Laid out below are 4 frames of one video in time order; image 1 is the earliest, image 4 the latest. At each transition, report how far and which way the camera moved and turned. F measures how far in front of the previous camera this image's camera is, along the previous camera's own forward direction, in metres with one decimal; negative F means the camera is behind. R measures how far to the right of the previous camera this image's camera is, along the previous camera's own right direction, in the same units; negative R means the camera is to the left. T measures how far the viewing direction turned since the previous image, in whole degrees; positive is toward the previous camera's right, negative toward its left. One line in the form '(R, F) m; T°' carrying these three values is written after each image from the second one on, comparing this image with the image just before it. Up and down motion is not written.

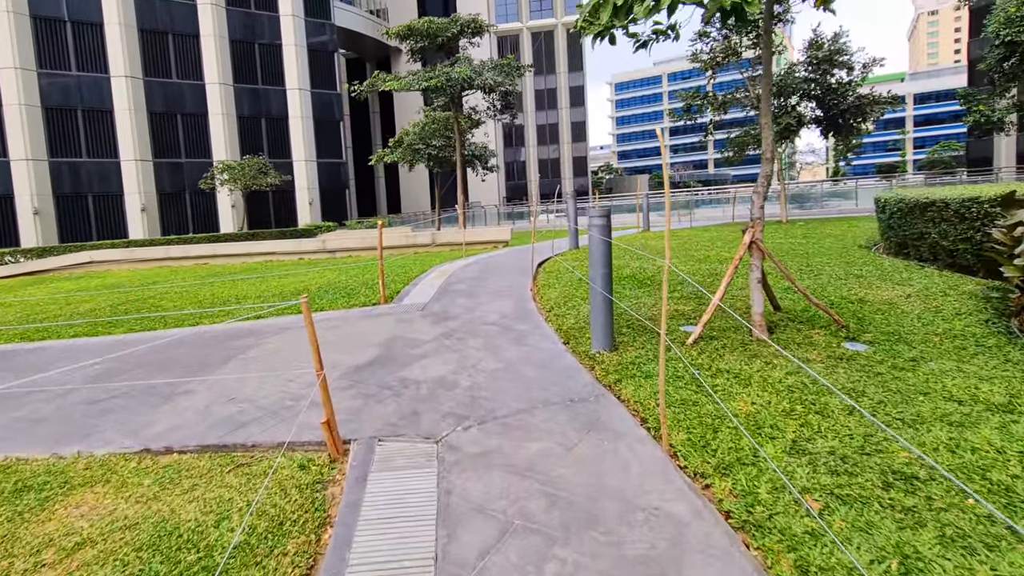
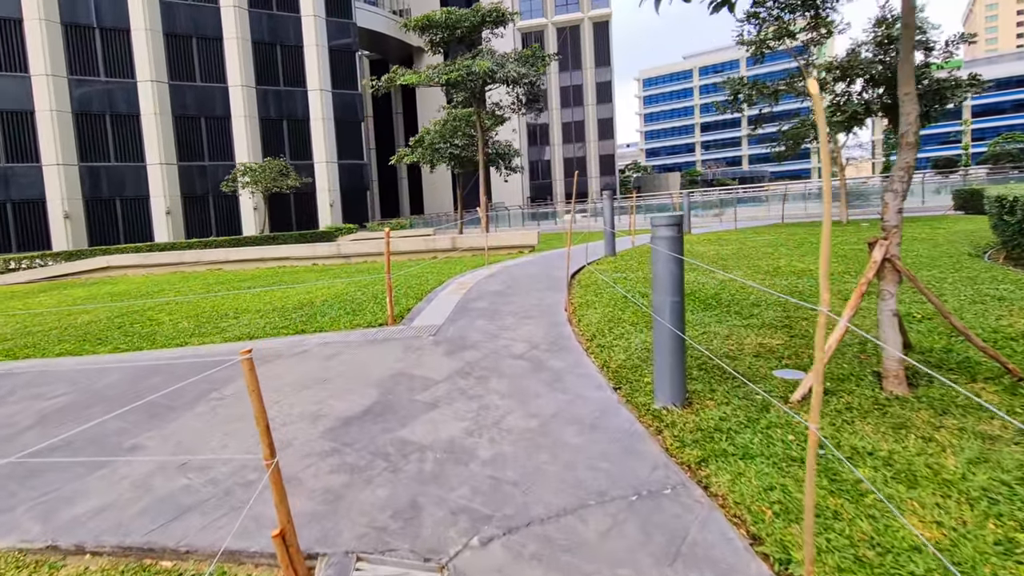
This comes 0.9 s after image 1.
(-0.1, +1.3) m; -3°
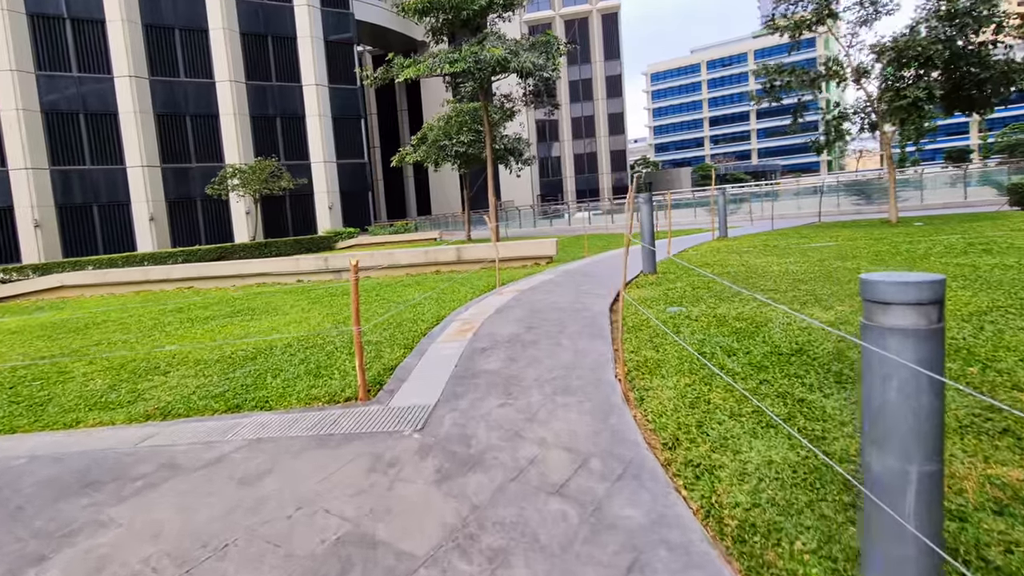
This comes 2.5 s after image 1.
(-0.2, +2.2) m; -1°
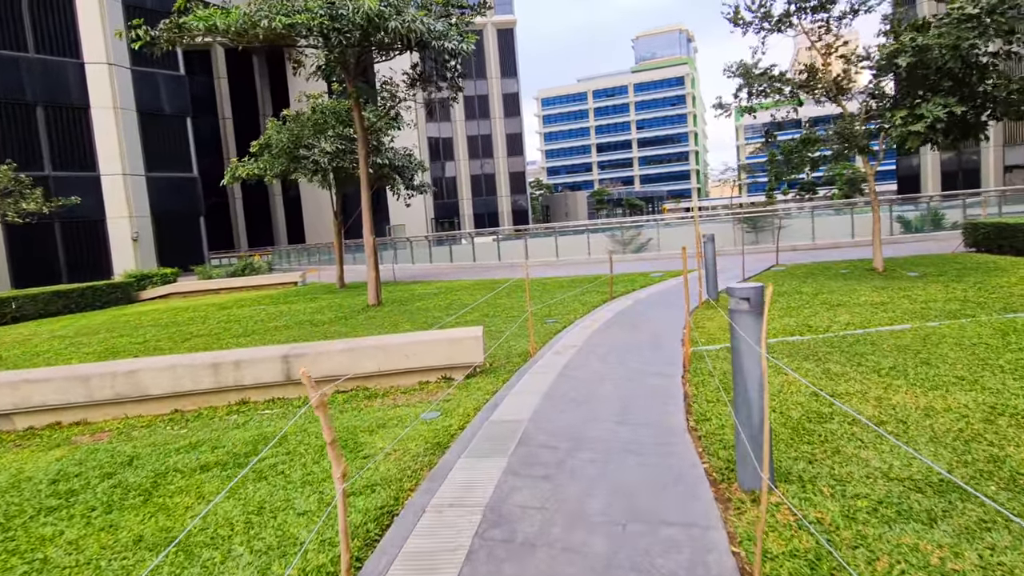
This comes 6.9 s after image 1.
(+0.2, +6.8) m; +13°
